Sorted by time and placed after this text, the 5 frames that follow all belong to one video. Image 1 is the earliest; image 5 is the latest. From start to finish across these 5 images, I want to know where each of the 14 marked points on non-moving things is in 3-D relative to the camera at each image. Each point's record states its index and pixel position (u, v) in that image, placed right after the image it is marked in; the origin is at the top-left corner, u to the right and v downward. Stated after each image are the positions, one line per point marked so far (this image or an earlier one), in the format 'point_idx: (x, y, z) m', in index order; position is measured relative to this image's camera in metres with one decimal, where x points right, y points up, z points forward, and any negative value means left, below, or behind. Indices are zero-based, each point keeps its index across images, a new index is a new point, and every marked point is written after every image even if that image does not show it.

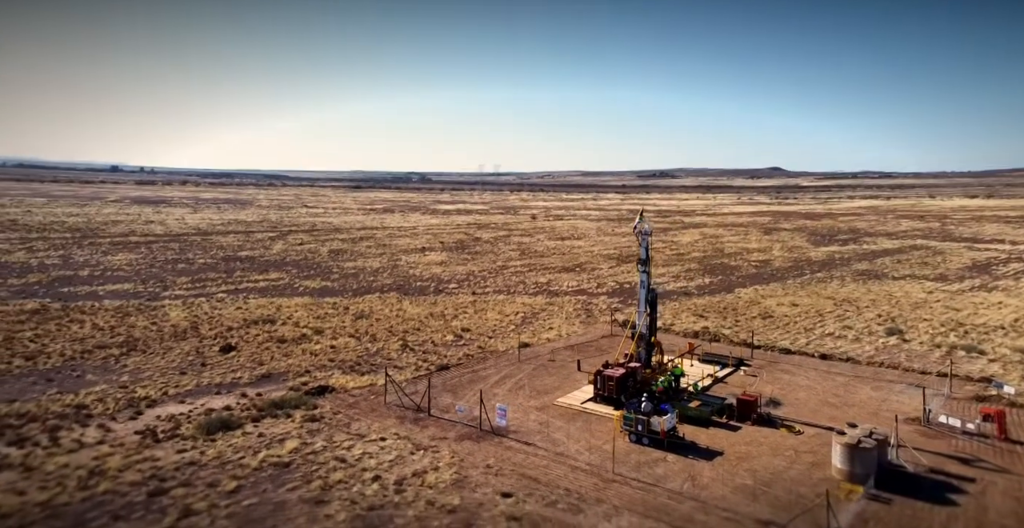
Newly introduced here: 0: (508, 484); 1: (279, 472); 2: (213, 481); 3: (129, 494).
0: (-0.1, -4.8, +14.2) m
1: (-5.2, -4.6, +14.8) m
2: (-6.5, -4.7, +14.3) m
3: (-8.1, -4.8, +13.9) m
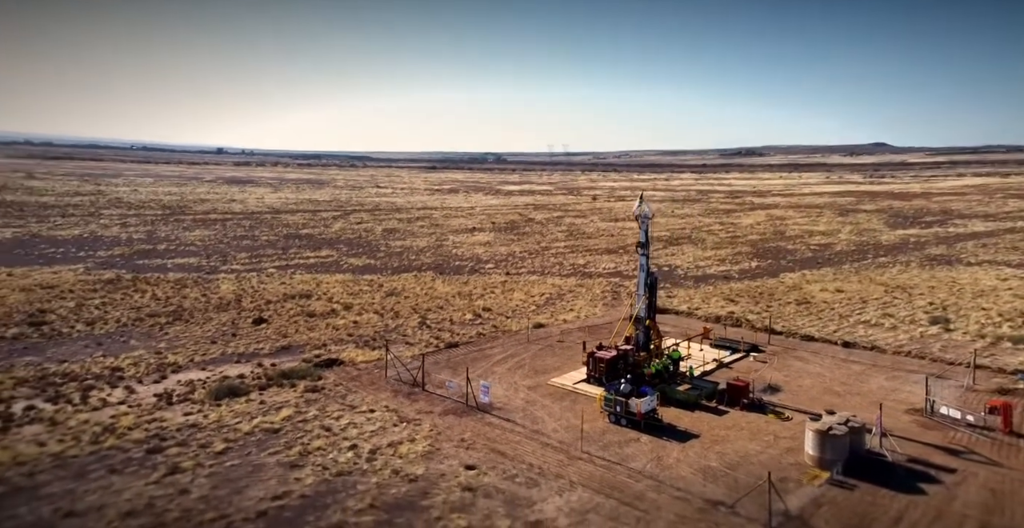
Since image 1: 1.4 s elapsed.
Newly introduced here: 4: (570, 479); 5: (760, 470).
0: (-0.8, -4.4, +14.9) m
1: (-5.9, -4.2, +15.9) m
2: (-7.2, -4.2, +15.6) m
3: (-8.8, -4.3, +15.2) m
4: (+1.2, -4.5, +14.0) m
5: (+5.5, -4.6, +14.7) m
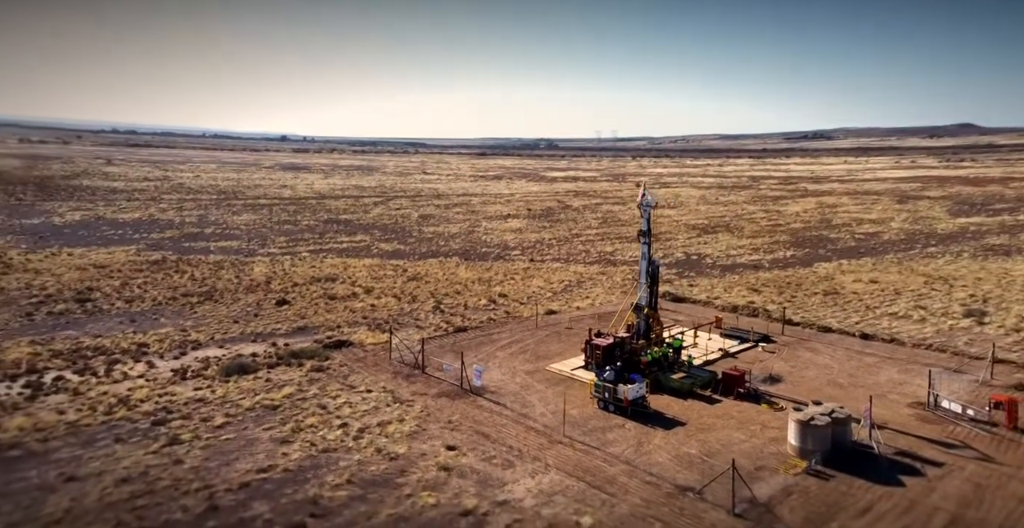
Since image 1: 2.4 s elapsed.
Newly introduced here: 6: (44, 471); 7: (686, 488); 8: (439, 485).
0: (-1.3, -4.1, +15.4) m
1: (-6.2, -3.8, +16.7) m
2: (-7.6, -3.8, +16.5) m
3: (-9.2, -3.9, +16.2) m
4: (+0.7, -4.3, +14.3) m
5: (+5.0, -4.3, +14.7) m
6: (-9.5, -4.2, +13.4) m
7: (+3.5, -4.5, +13.2) m
8: (-1.4, -4.3, +13.0) m
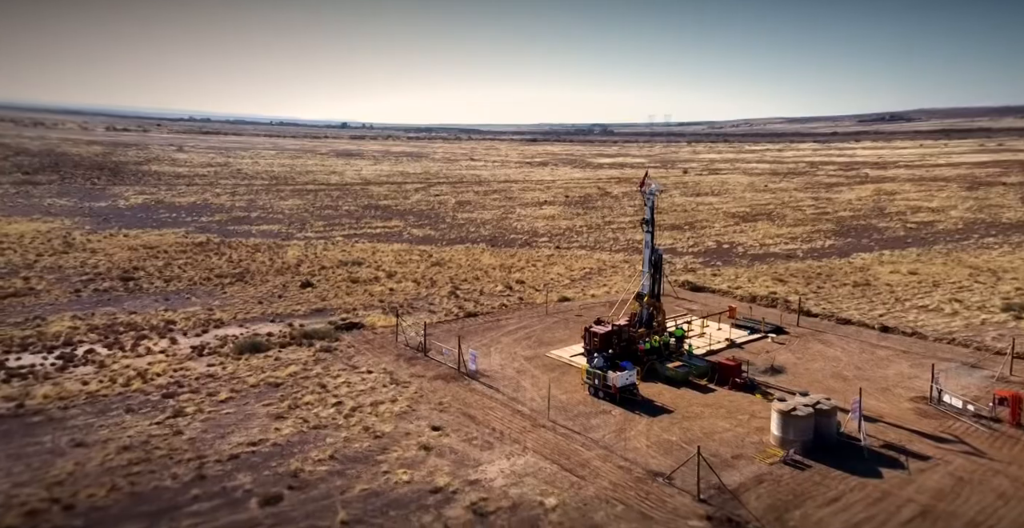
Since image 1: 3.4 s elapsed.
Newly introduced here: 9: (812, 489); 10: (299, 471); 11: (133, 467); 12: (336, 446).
0: (-1.6, -3.7, +15.9) m
1: (-6.5, -3.4, +17.6) m
2: (-7.9, -3.4, +17.4) m
3: (-9.5, -3.5, +17.3) m
4: (+0.3, -4.0, +14.7) m
5: (+4.6, -4.1, +14.9) m
6: (-10.0, -3.8, +14.5) m
7: (+2.9, -4.3, +13.4) m
8: (-2.0, -4.1, +13.6) m
9: (+5.9, -4.4, +13.0) m
10: (-4.1, -4.0, +12.9) m
11: (-7.4, -3.9, +12.9) m
12: (-3.8, -3.9, +14.2) m
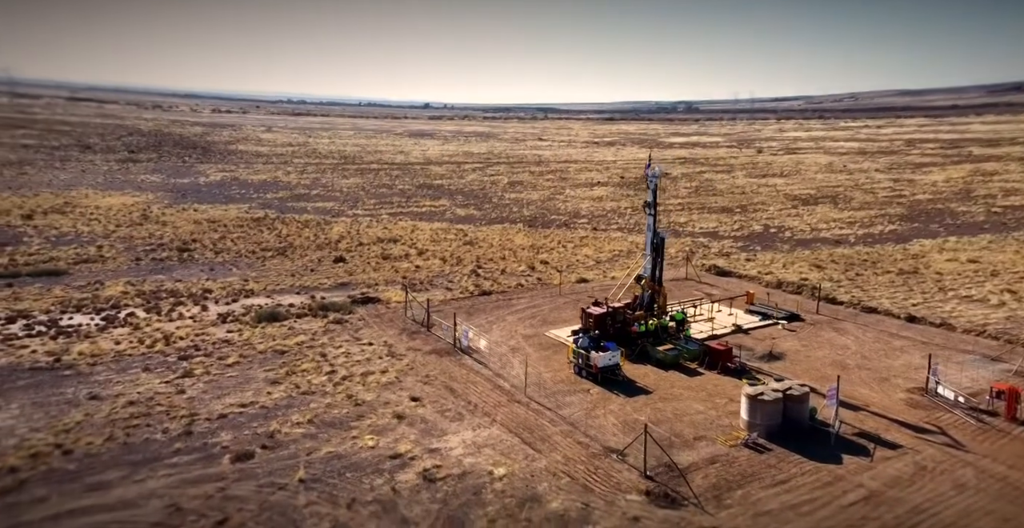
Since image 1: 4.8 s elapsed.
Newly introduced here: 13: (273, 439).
0: (-2.2, -3.2, +16.8) m
1: (-6.9, -2.7, +18.9) m
2: (-8.2, -2.7, +18.9) m
3: (-9.8, -2.7, +18.9) m
4: (-0.4, -3.6, +15.4) m
5: (+3.9, -3.8, +15.1) m
6: (-10.6, -3.2, +16.2) m
7: (+2.1, -3.9, +13.9) m
8: (-2.7, -3.6, +14.5) m
9: (+5.0, -4.2, +13.1) m
10: (-5.0, -3.6, +14.0) m
11: (-8.2, -3.4, +14.3) m
12: (-4.5, -3.4, +15.3) m
13: (-4.9, -3.6, +13.7) m
